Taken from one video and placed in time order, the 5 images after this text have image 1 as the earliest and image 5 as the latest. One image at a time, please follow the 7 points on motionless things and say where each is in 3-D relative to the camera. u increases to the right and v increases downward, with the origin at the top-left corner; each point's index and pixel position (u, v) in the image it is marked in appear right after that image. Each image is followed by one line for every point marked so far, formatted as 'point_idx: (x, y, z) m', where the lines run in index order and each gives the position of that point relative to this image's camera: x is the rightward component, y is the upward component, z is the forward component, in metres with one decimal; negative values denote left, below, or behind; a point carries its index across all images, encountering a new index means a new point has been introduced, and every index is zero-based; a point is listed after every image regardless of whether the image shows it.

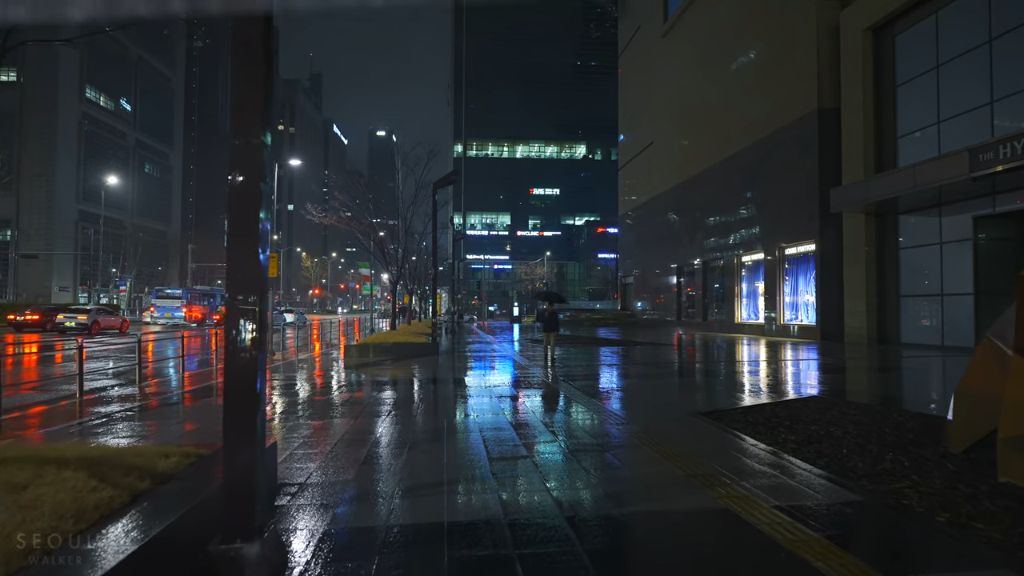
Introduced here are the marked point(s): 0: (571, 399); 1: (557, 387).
0: (+1.5, -2.9, +15.4) m
1: (+1.3, -3.0, +17.7) m
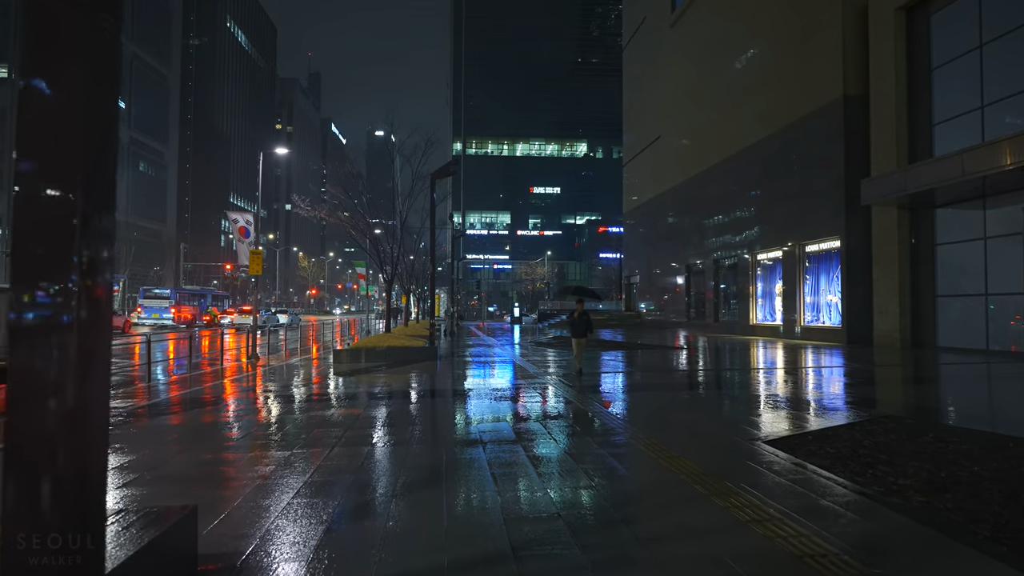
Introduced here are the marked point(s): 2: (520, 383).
0: (+1.7, -2.9, +13.8) m
1: (+1.5, -3.0, +16.2) m
2: (+0.2, -3.0, +18.7) m
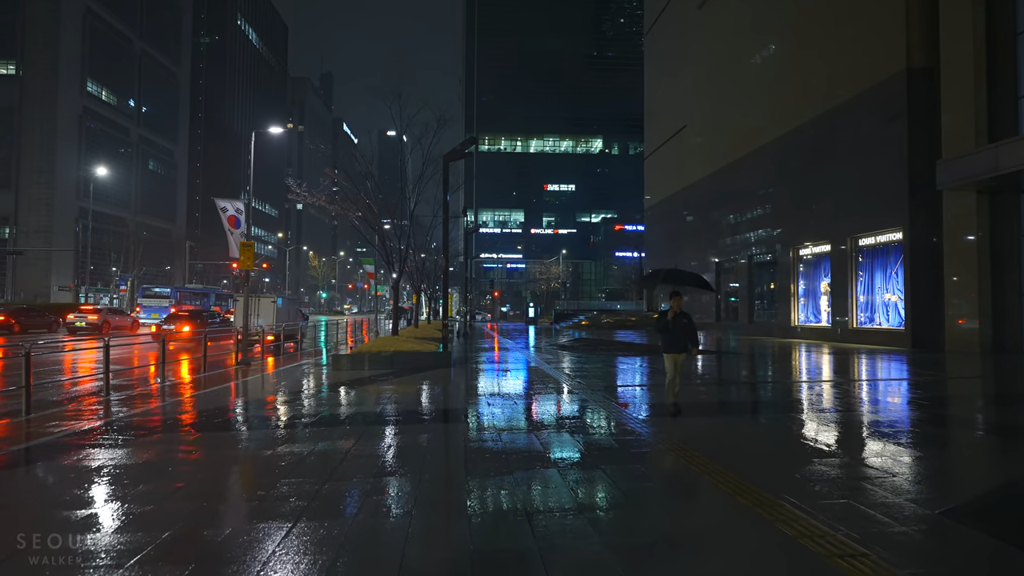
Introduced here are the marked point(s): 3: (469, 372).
0: (+2.2, -2.8, +11.6) m
1: (+2.1, -2.9, +13.9) m
2: (+0.9, -2.9, +16.5) m
3: (-1.4, -2.7, +18.9) m
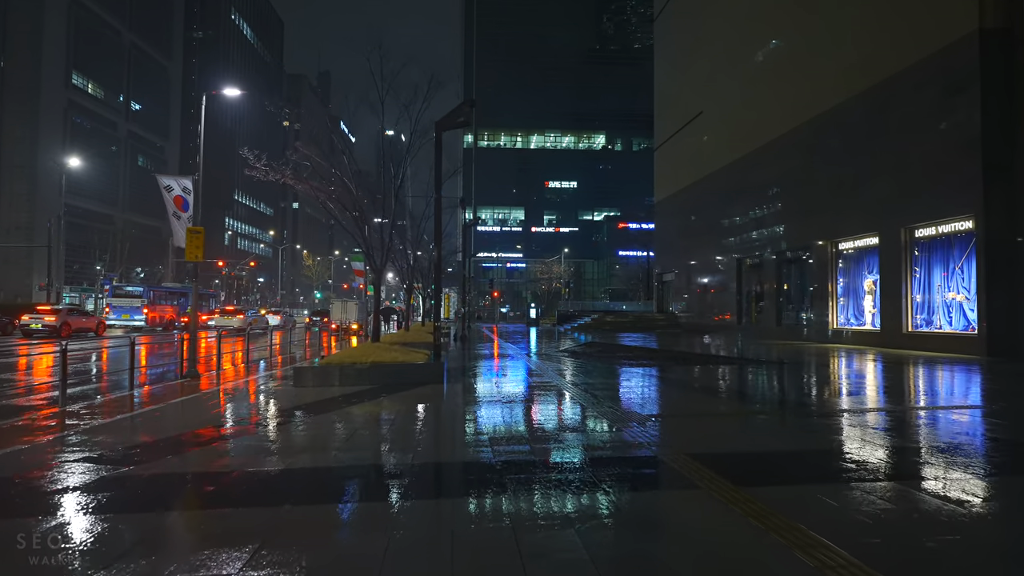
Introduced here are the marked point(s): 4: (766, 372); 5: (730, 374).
0: (+2.4, -2.7, +8.8) m
1: (+2.2, -2.8, +11.1) m
2: (+1.0, -2.8, +13.6) m
3: (-1.3, -2.6, +16.0) m
4: (+8.9, -2.9, +19.7) m
5: (+7.4, -3.0, +19.4) m
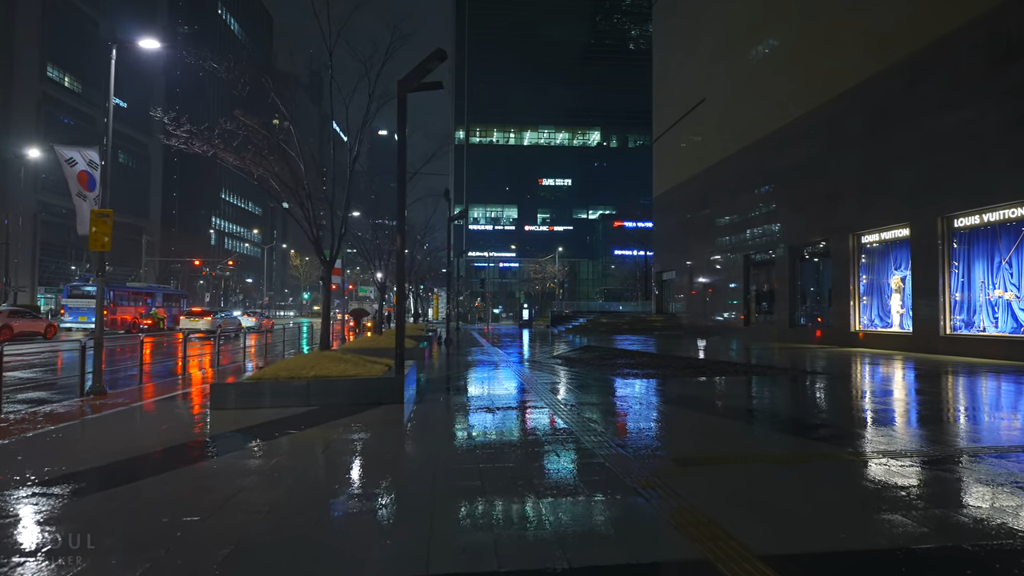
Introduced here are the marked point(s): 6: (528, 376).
0: (+2.1, -2.6, +6.4) m
1: (+1.9, -2.7, +8.7) m
2: (+0.6, -2.7, +11.3) m
3: (-1.7, -2.6, +13.6) m
4: (+8.4, -2.8, +17.4) m
5: (+6.9, -2.9, +17.1) m
6: (+0.8, -3.0, +18.6) m
